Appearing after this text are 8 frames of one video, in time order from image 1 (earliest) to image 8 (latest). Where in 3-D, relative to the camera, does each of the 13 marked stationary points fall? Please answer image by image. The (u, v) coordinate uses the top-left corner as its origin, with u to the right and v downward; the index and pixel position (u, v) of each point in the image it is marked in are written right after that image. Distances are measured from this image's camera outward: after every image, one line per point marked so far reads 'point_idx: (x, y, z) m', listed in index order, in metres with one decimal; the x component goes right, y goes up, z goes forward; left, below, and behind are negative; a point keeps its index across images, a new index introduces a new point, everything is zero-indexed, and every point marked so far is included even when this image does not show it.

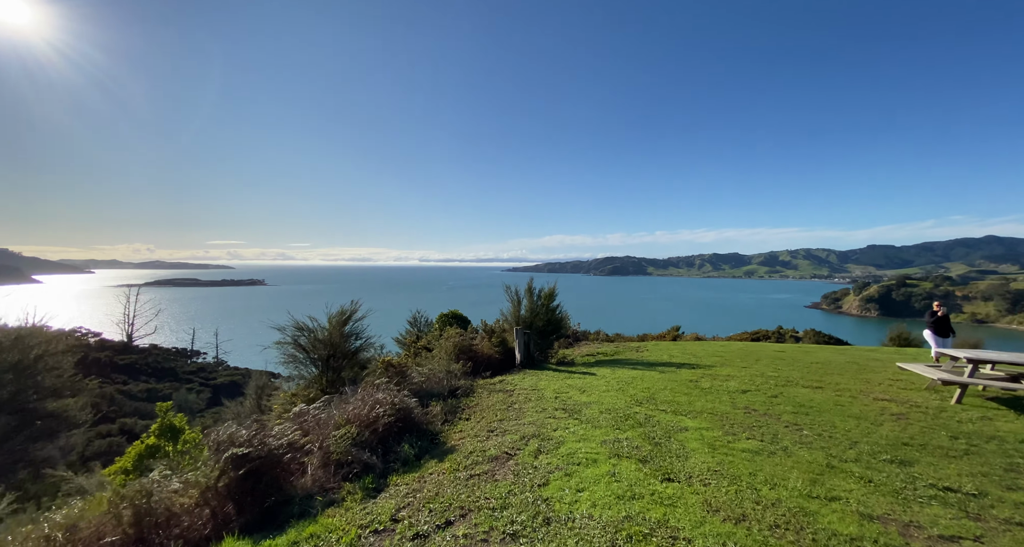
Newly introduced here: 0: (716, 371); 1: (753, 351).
0: (+4.4, -2.1, +9.9) m
1: (+6.6, -2.1, +12.9) m
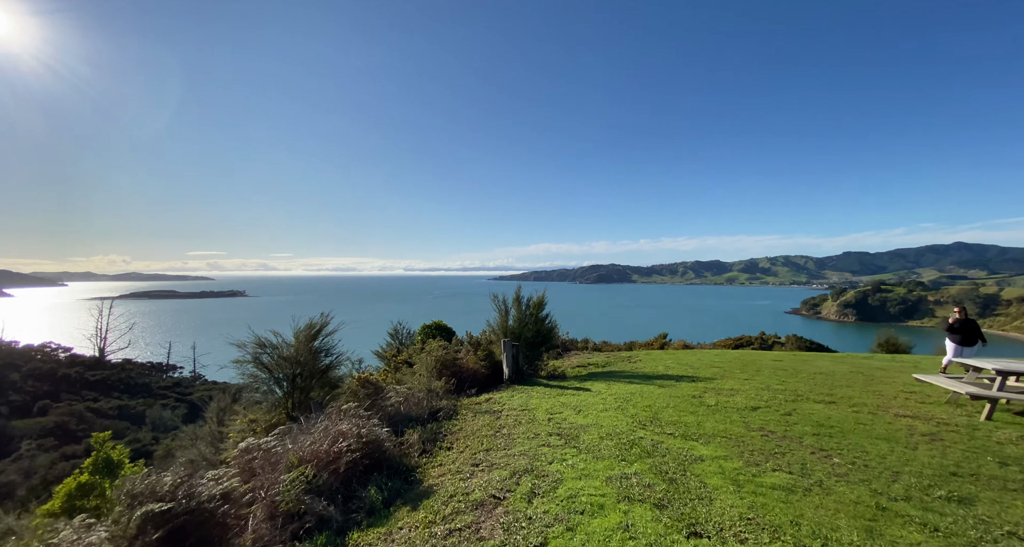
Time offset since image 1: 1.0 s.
0: (+4.1, -2.2, +9.2) m
1: (+6.3, -2.3, +12.2) m
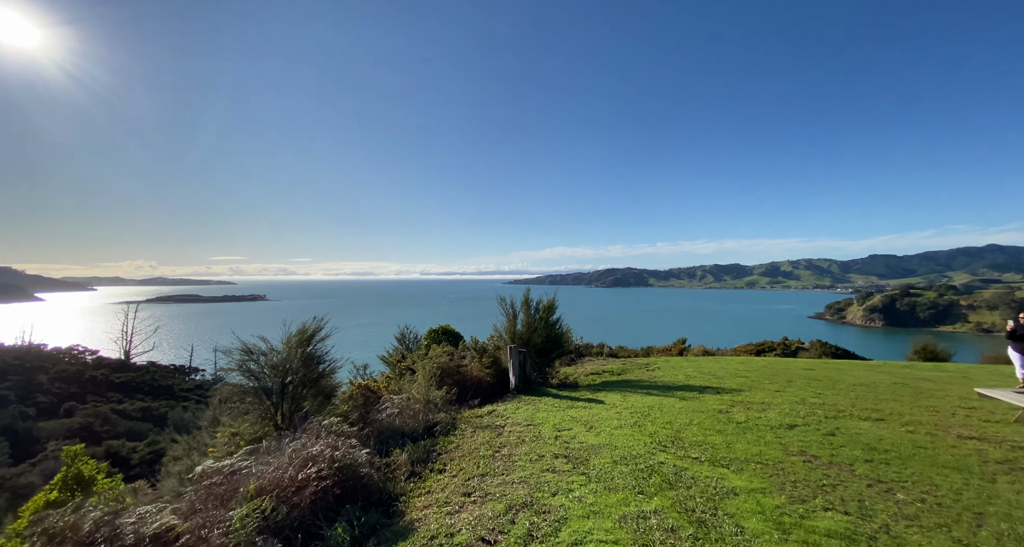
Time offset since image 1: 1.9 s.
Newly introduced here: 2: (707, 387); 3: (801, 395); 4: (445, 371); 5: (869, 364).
0: (+4.2, -2.2, +8.2) m
1: (+6.5, -2.3, +11.2) m
2: (+4.0, -2.3, +9.6) m
3: (+5.2, -2.2, +8.4) m
4: (-1.5, -2.2, +10.4) m
5: (+9.2, -2.3, +12.0) m
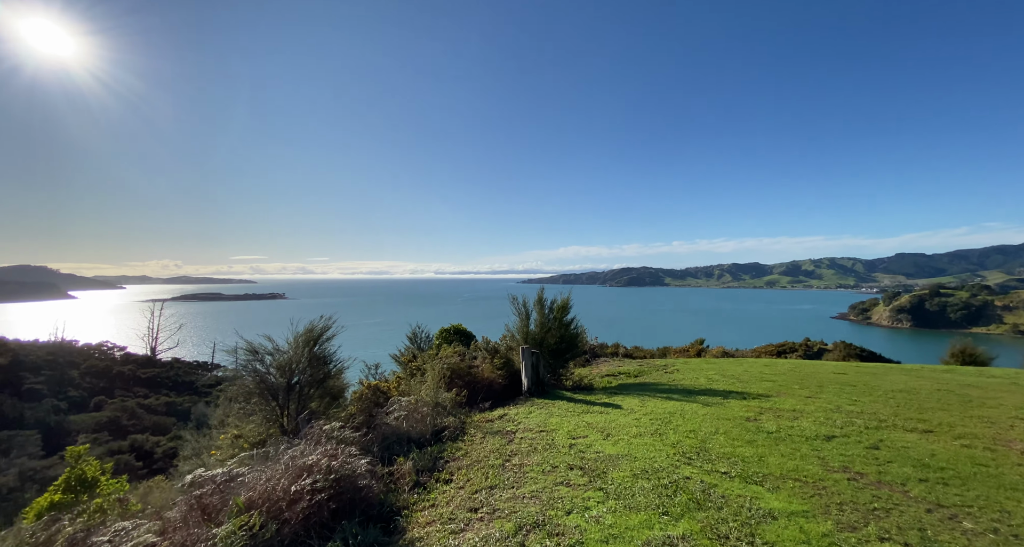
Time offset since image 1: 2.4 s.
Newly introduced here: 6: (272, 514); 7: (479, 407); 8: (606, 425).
0: (+4.4, -2.2, +7.7) m
1: (+6.8, -2.3, +10.6) m
2: (+4.3, -2.3, +9.1) m
3: (+5.4, -2.1, +7.8) m
4: (-1.2, -2.1, +10.1) m
5: (+9.5, -2.3, +11.3) m
6: (-2.1, -2.1, +4.0) m
7: (-0.6, -2.6, +9.1) m
8: (+1.4, -2.3, +7.1) m
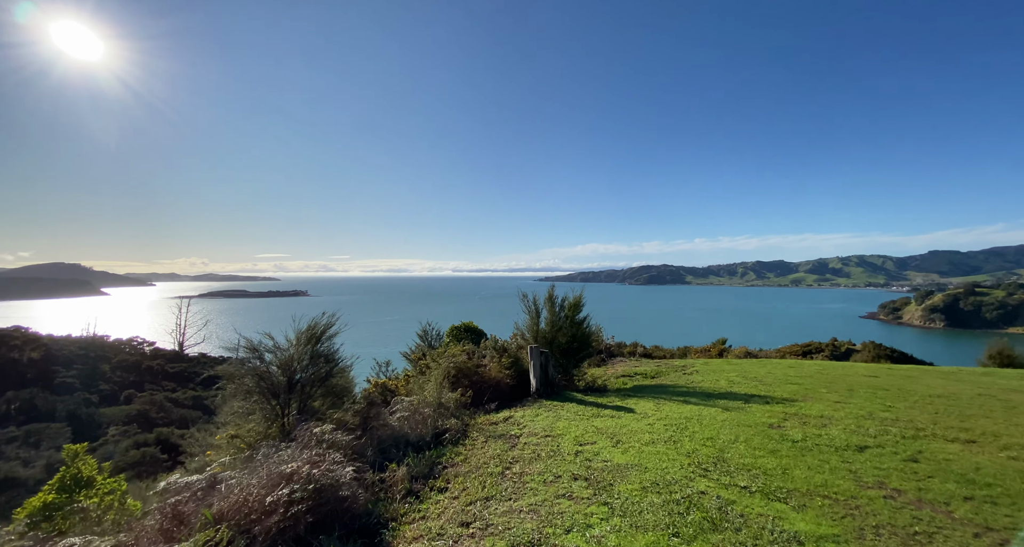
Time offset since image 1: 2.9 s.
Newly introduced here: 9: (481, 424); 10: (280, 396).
0: (+4.5, -2.1, +7.1) m
1: (+6.9, -2.2, +10.0) m
2: (+4.4, -2.2, +8.5) m
3: (+5.5, -2.1, +7.2) m
4: (-1.1, -2.0, +9.7) m
5: (+9.7, -2.2, +10.5) m
6: (-2.1, -2.0, +3.7) m
7: (-0.5, -2.5, +8.7) m
8: (+1.5, -2.2, +6.6) m
9: (-0.5, -2.4, +7.6) m
10: (-4.2, -2.3, +8.6) m
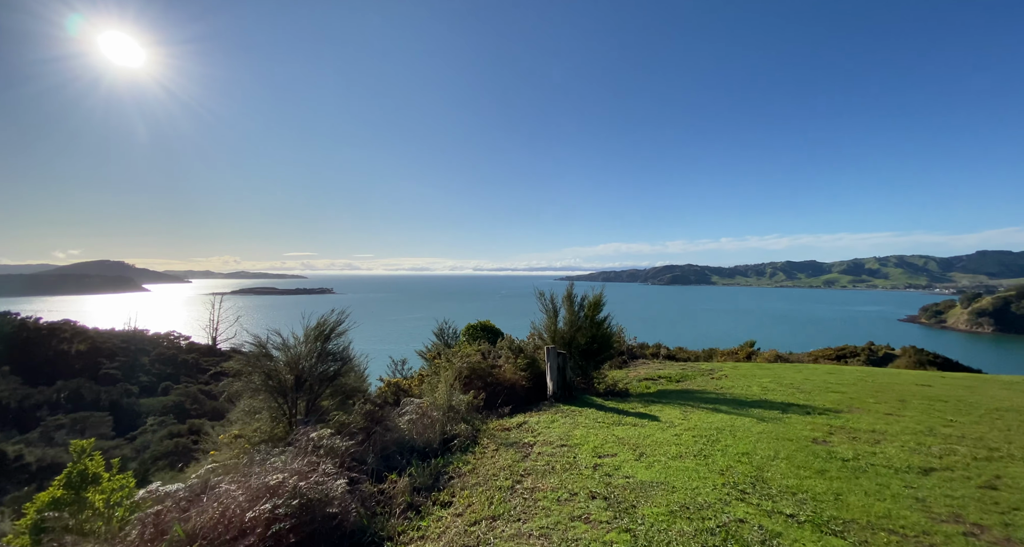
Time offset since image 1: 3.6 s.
0: (+4.7, -2.1, +6.4) m
1: (+7.3, -2.2, +9.1) m
2: (+4.6, -2.2, +7.8) m
3: (+5.7, -2.0, +6.4) m
4: (-0.7, -2.0, +9.2) m
5: (+10.0, -2.2, +9.5) m
6: (-2.1, -1.9, +3.3) m
7: (-0.2, -2.5, +8.2) m
8: (+1.7, -2.2, +6.0) m
9: (-0.3, -2.4, +7.1) m
10: (-4.0, -2.2, +8.3) m
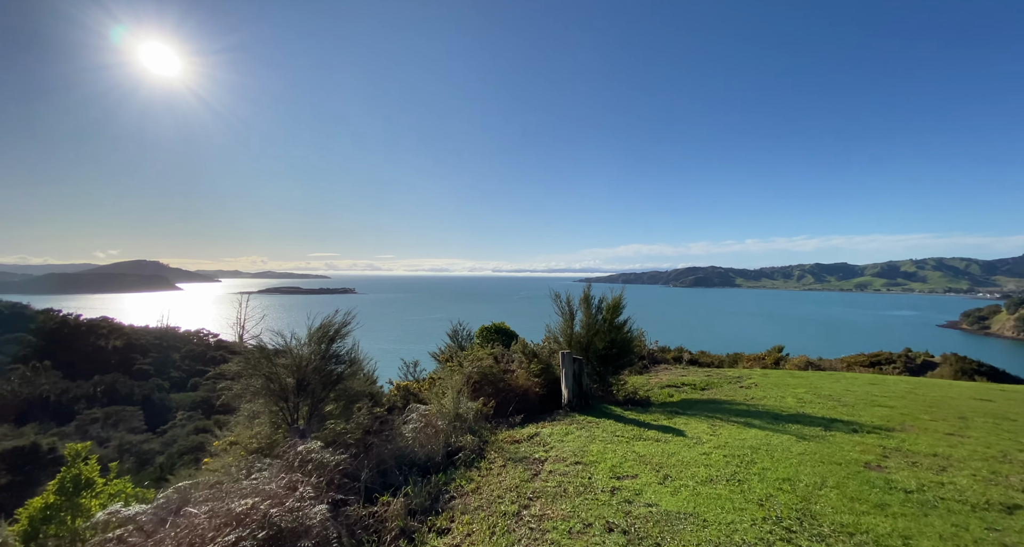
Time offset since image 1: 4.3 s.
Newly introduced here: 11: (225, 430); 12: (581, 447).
0: (+4.8, -2.1, +5.6) m
1: (+7.5, -2.2, +8.2) m
2: (+4.8, -2.2, +7.0) m
3: (+5.8, -2.1, +5.6) m
4: (-0.5, -2.0, +8.7) m
5: (+10.3, -2.3, +8.5) m
6: (-2.1, -1.9, +2.9) m
7: (0.0, -2.4, +7.7) m
8: (+1.8, -2.2, +5.4) m
9: (-0.1, -2.4, +6.5) m
10: (-3.8, -2.1, +7.9) m
11: (-5.1, -2.8, +8.5) m
12: (+0.9, -2.2, +6.0) m
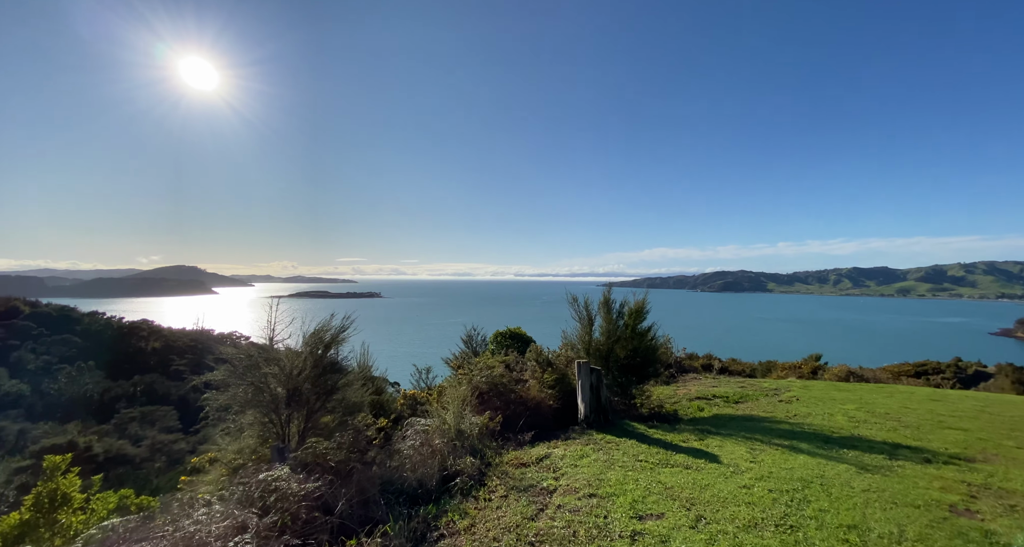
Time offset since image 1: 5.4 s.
0: (+4.8, -2.1, +4.6) m
1: (+7.7, -2.2, +7.0) m
2: (+4.9, -2.2, +6.0) m
3: (+5.8, -2.0, +4.5) m
4: (-0.3, -2.0, +7.9) m
5: (+10.5, -2.3, +7.2) m
6: (-2.2, -1.9, +2.2) m
7: (+0.1, -2.4, +6.9) m
8: (+1.8, -2.1, +4.5) m
9: (0.0, -2.3, +5.7) m
10: (-3.6, -2.1, +7.3) m
11: (-4.9, -2.8, +8.0) m
12: (+0.9, -2.2, +5.1) m
